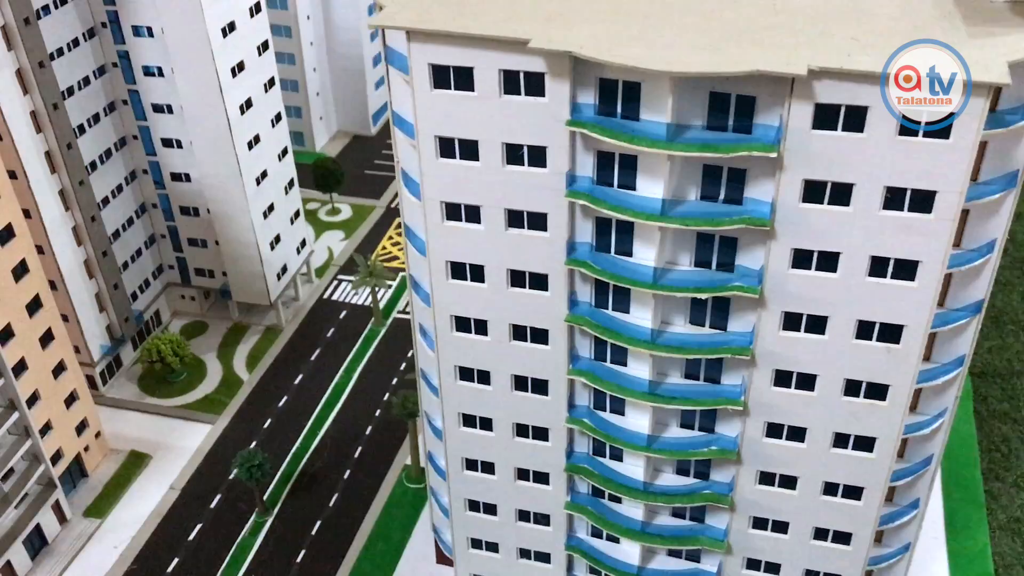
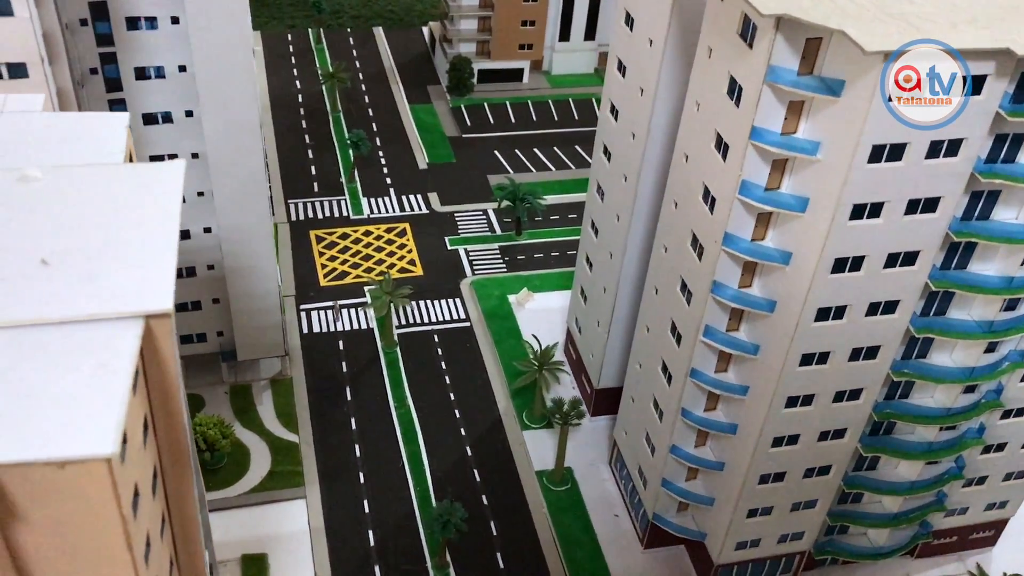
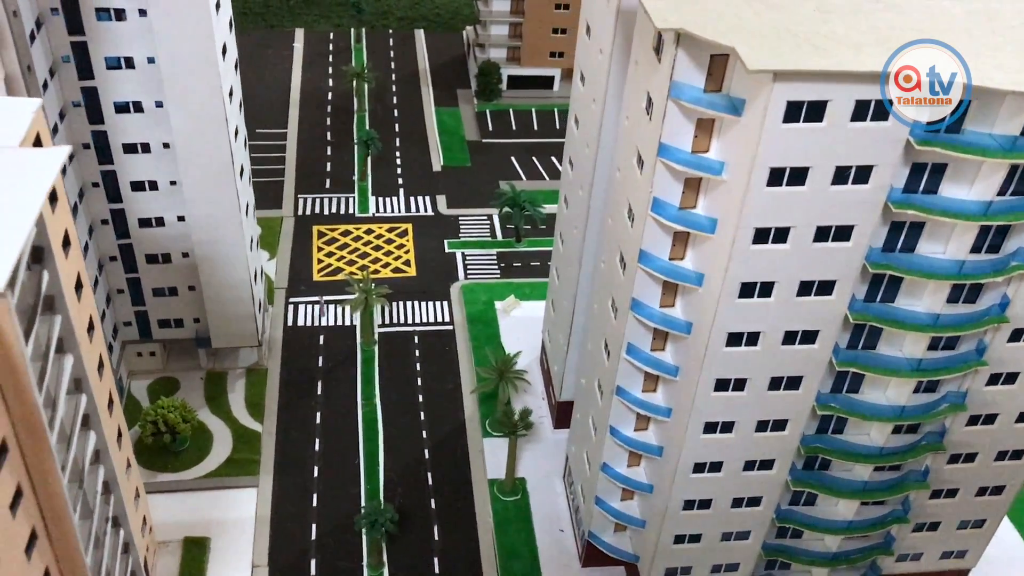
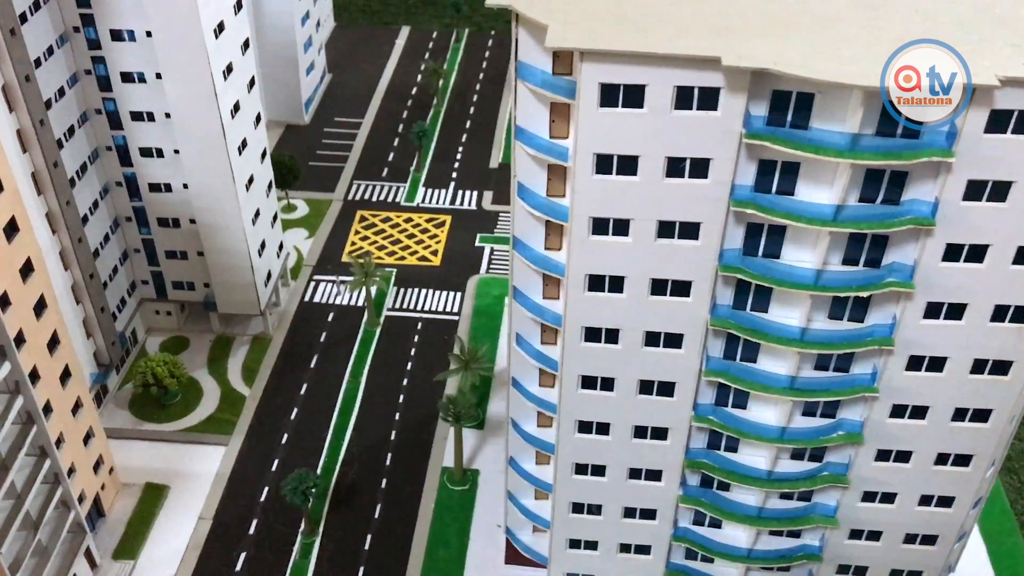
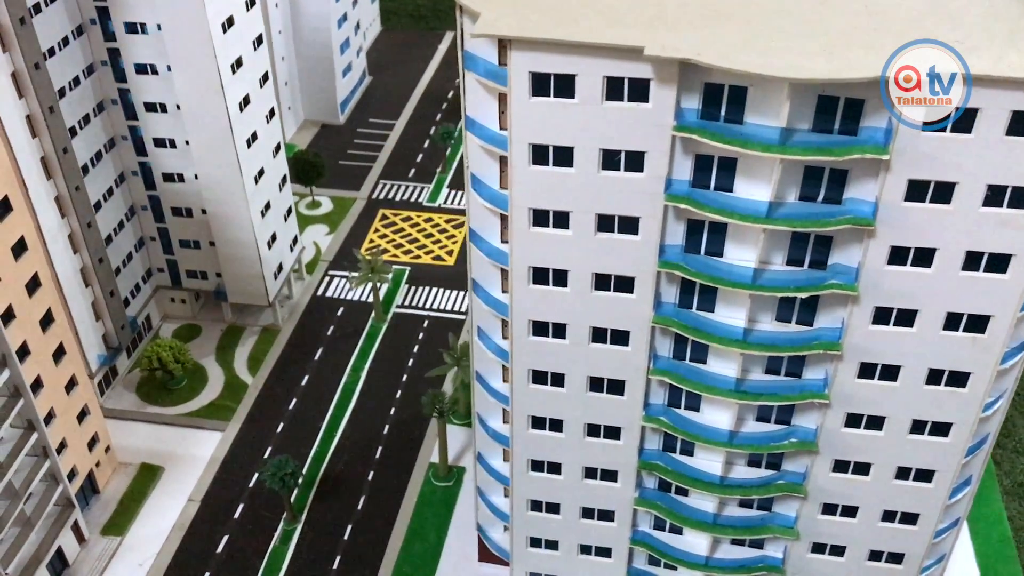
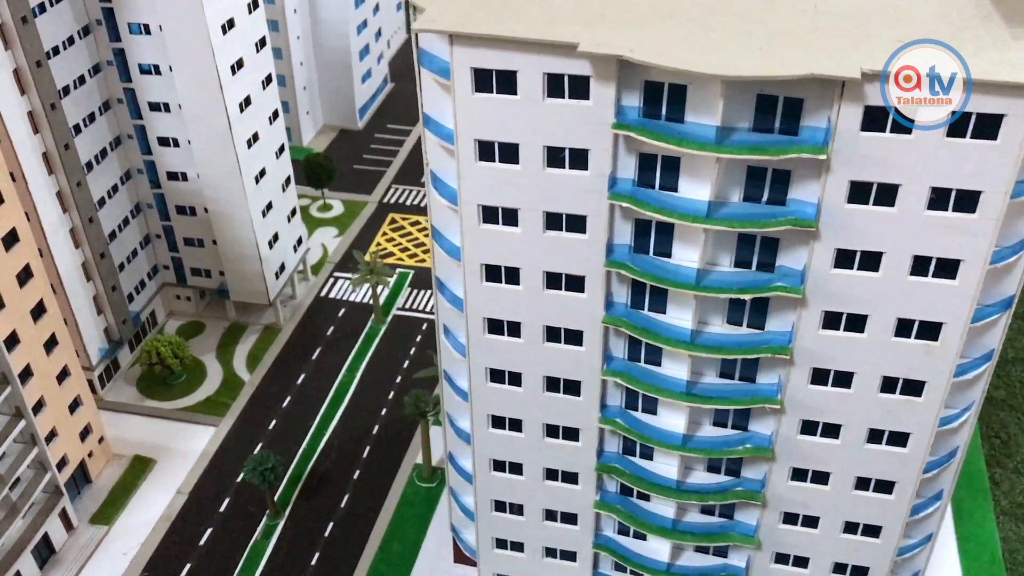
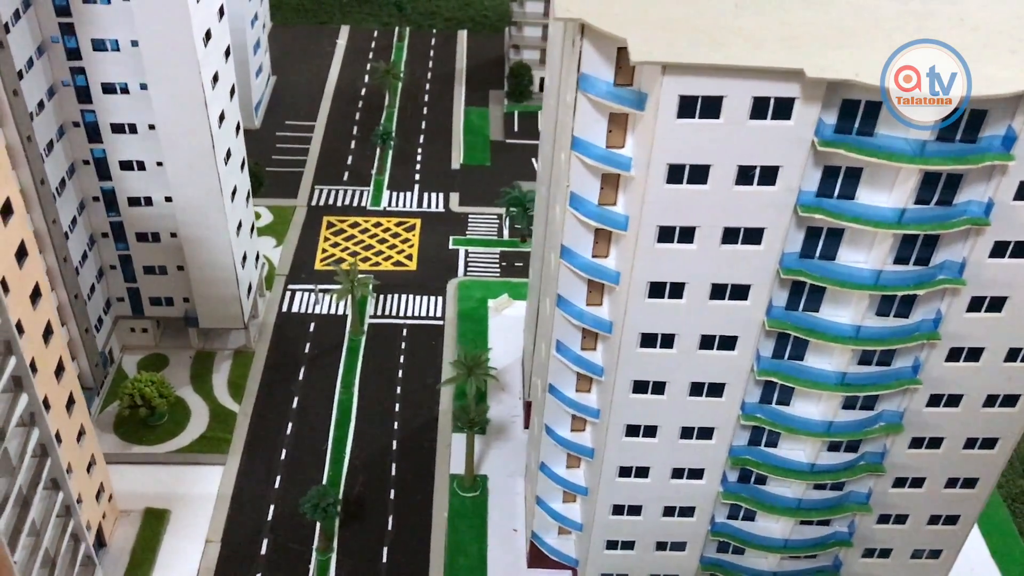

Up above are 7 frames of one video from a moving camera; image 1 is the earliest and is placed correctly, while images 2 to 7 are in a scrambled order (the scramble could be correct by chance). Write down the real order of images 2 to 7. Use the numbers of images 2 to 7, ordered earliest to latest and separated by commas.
6, 5, 4, 7, 3, 2
